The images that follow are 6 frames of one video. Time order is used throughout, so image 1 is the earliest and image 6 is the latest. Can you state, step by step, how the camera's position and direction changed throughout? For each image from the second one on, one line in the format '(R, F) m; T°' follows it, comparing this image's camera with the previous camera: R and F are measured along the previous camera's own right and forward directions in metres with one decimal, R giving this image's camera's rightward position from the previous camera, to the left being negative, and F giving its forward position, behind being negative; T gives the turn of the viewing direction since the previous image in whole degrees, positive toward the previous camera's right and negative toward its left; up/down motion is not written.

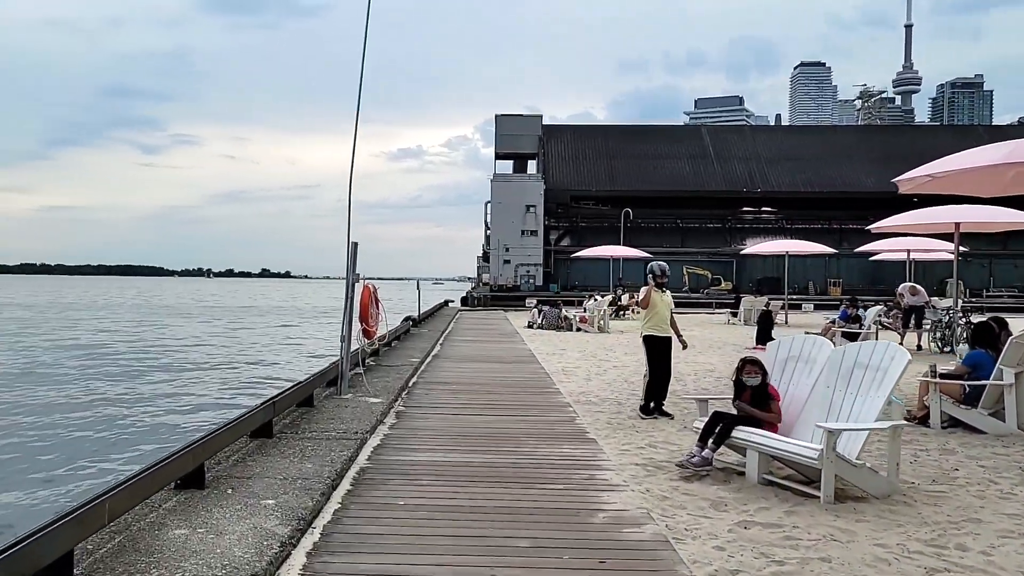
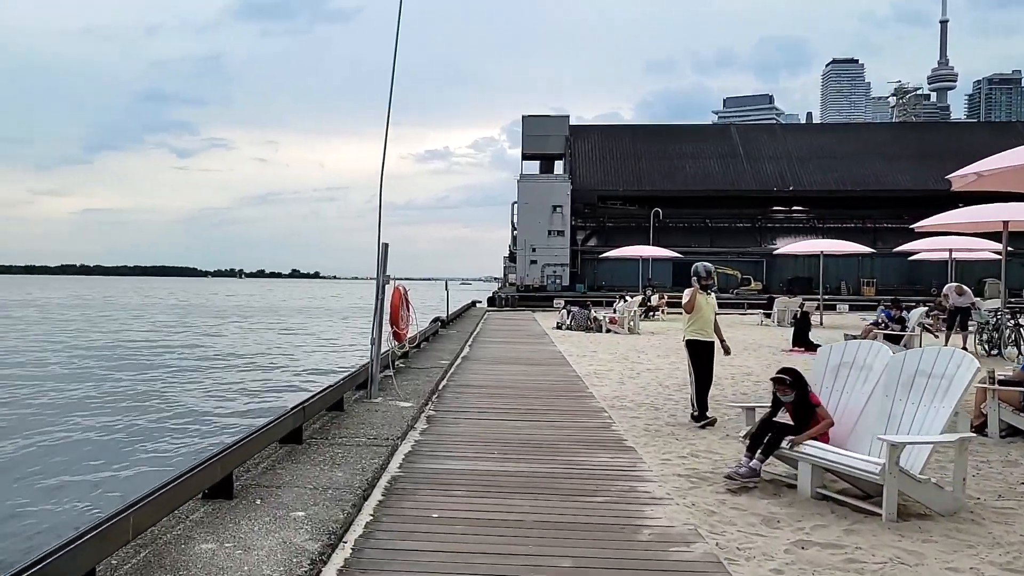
(0.0, +0.1) m; -2°
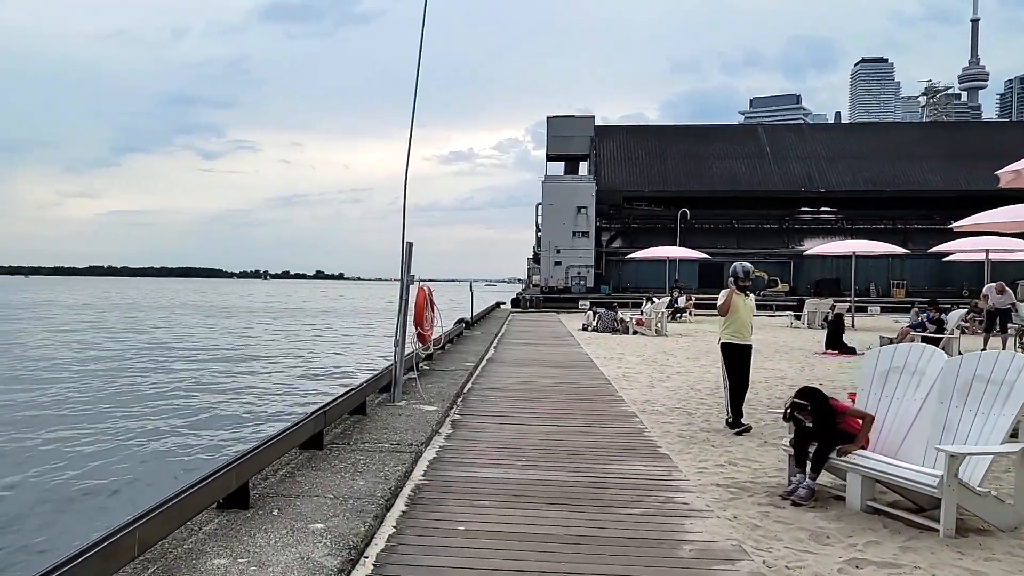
(0.0, +0.1) m; -2°
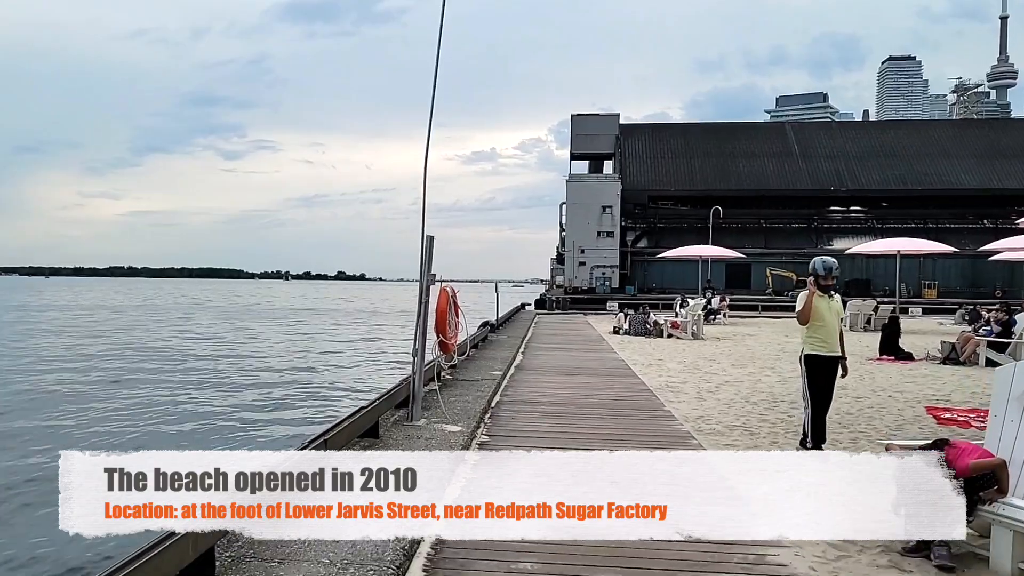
(-0.1, +0.5) m; -2°
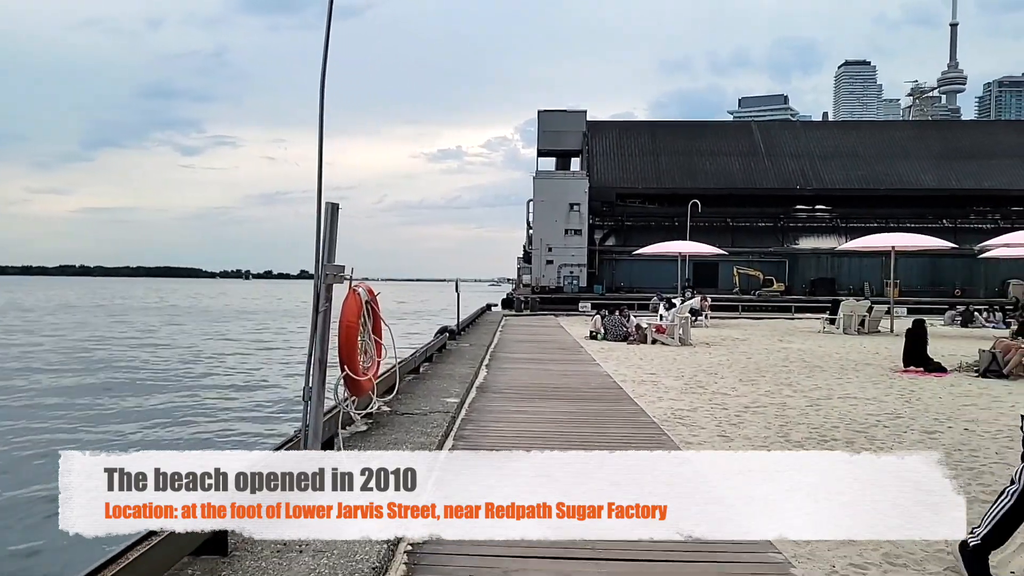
(0.0, +1.3) m; +3°
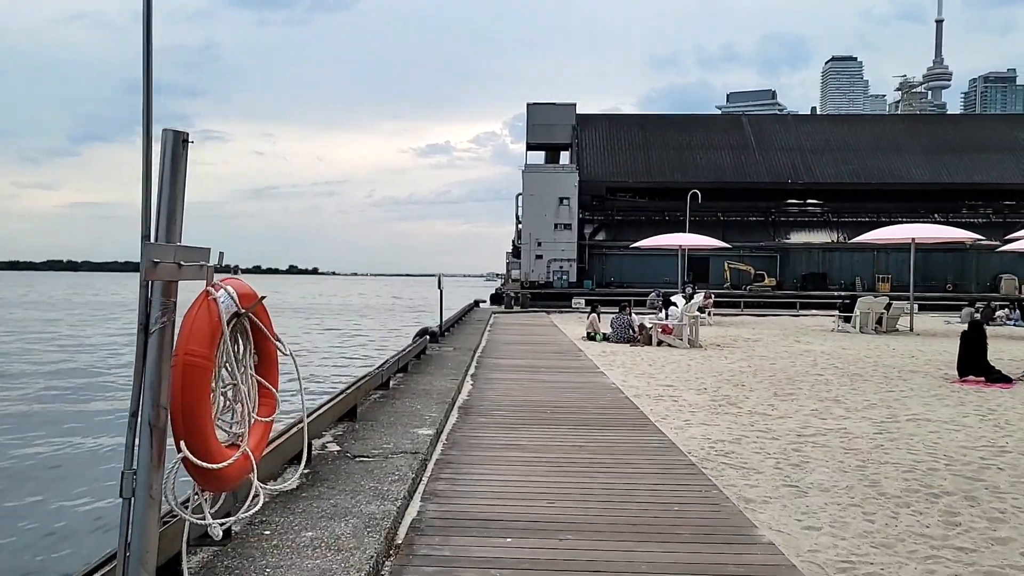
(0.0, +1.0) m; +1°
